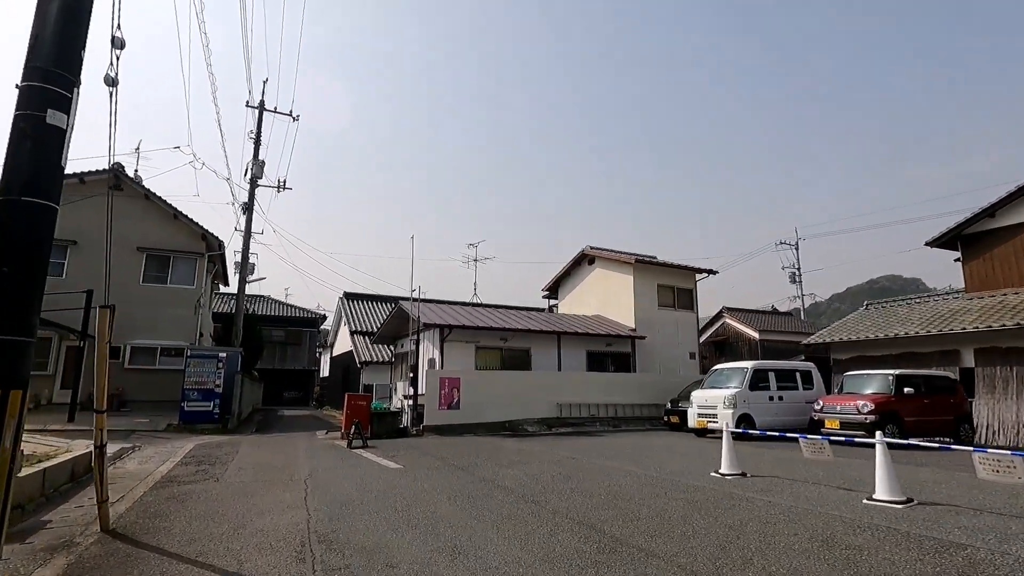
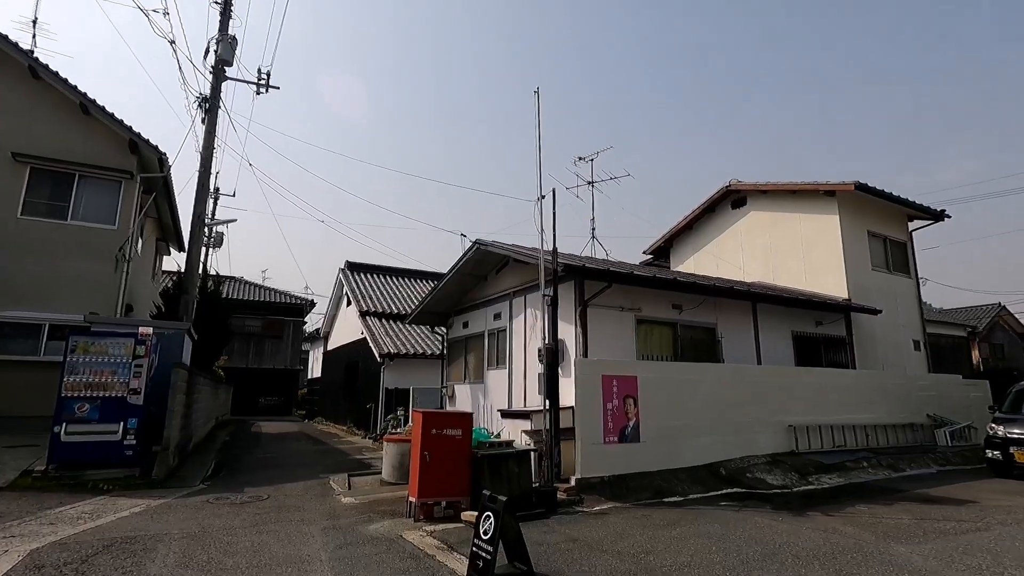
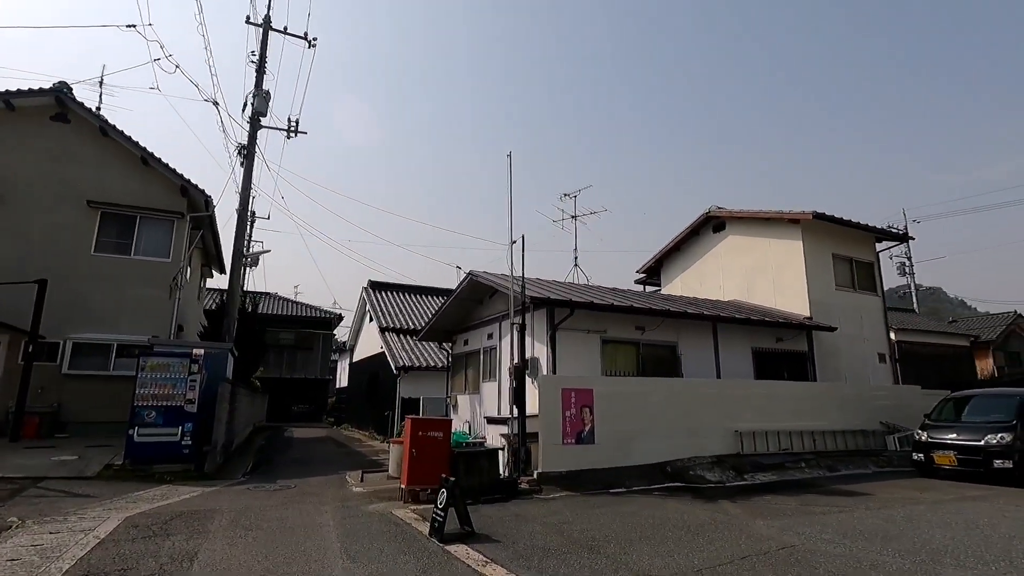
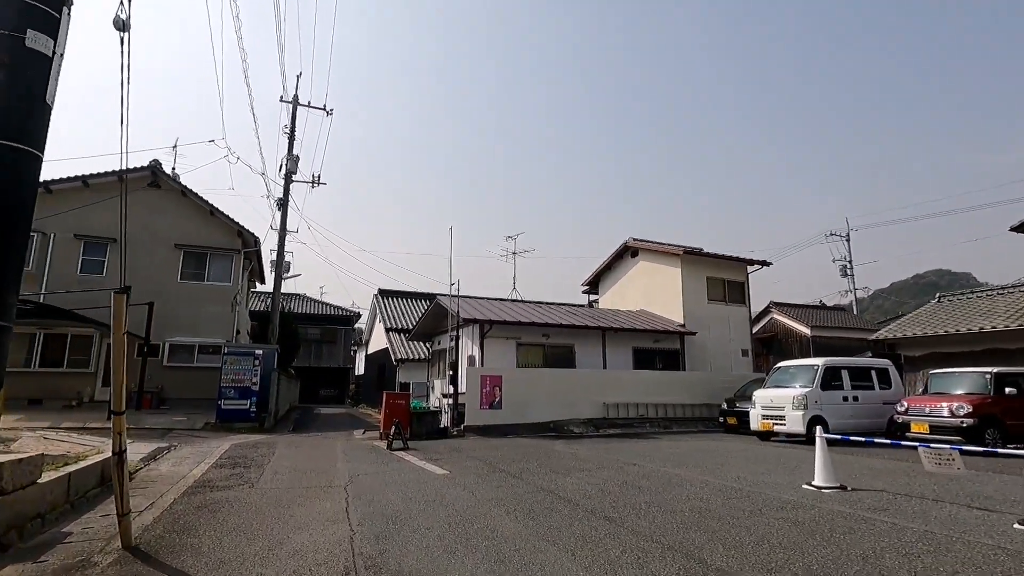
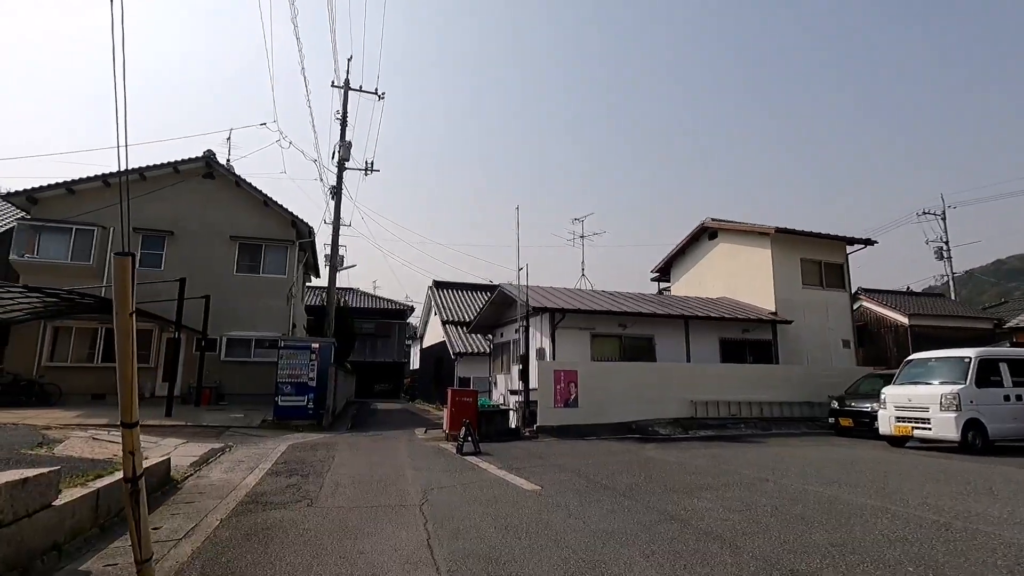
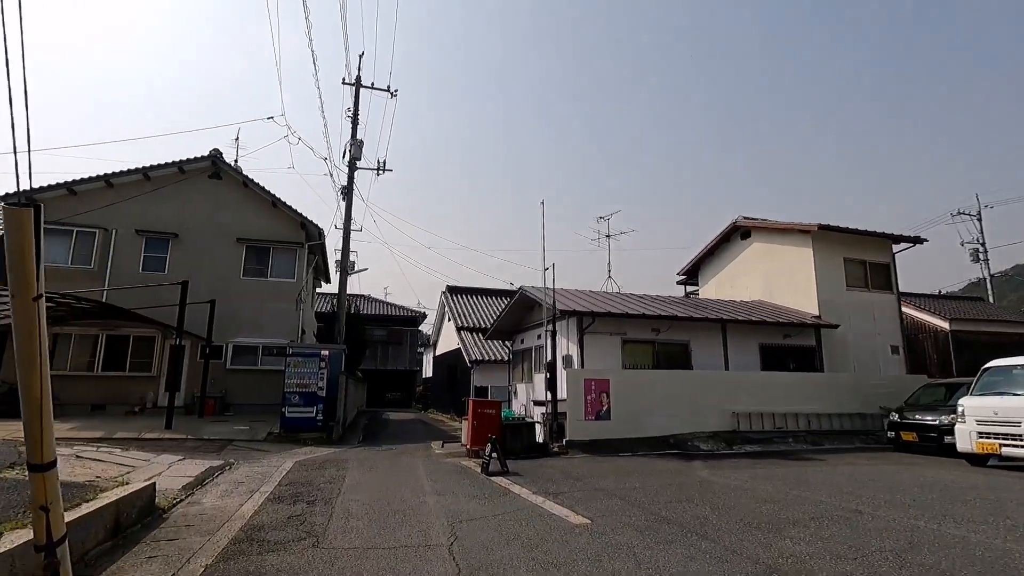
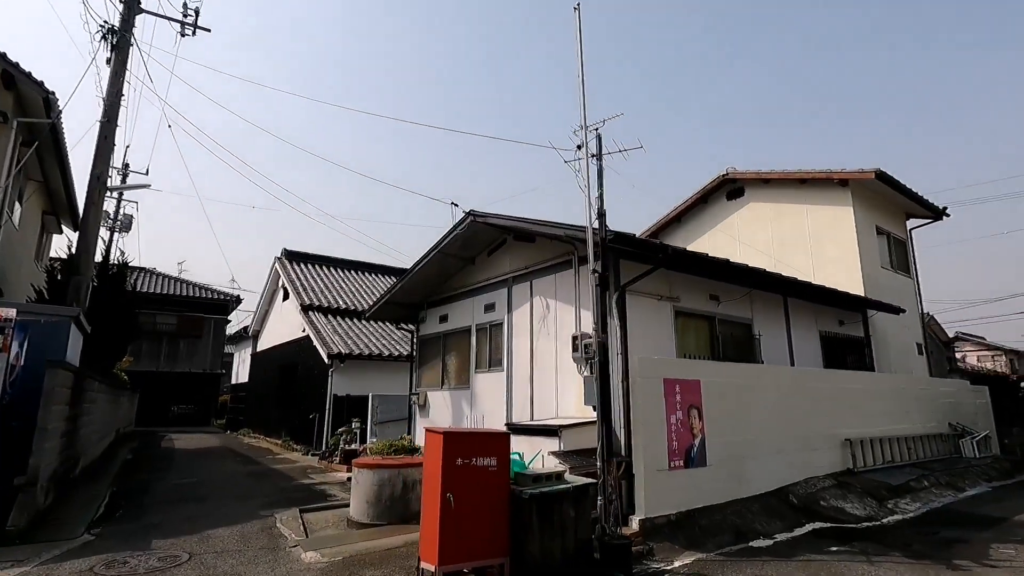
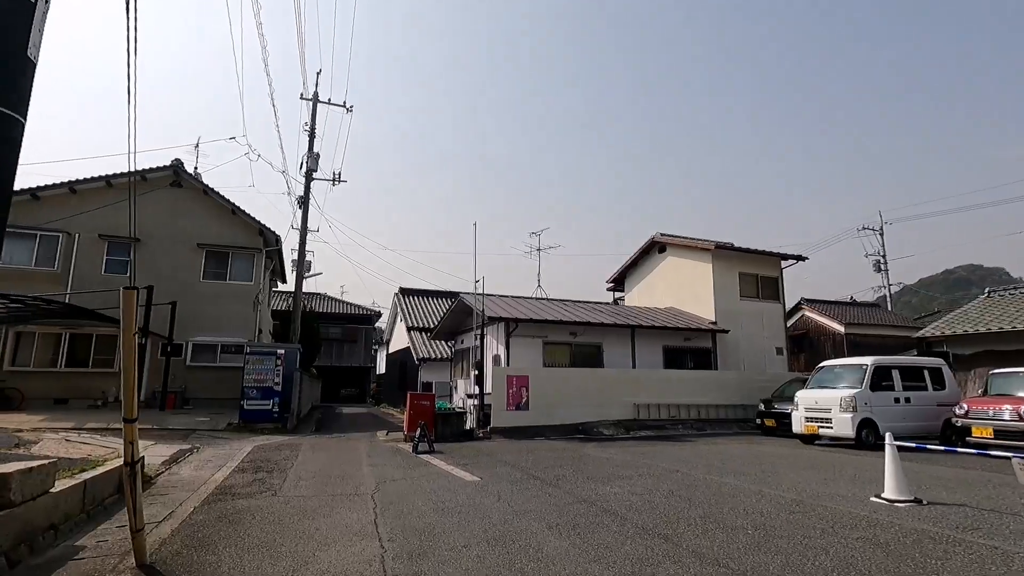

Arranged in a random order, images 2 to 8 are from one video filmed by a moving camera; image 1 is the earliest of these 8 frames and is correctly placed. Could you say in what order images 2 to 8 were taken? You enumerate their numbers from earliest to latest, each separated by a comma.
4, 8, 5, 6, 3, 2, 7
